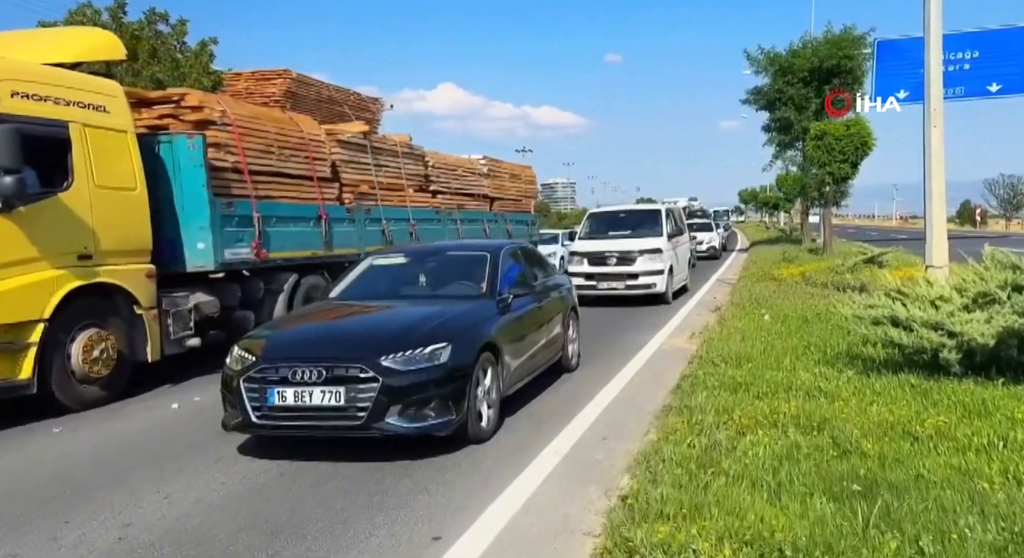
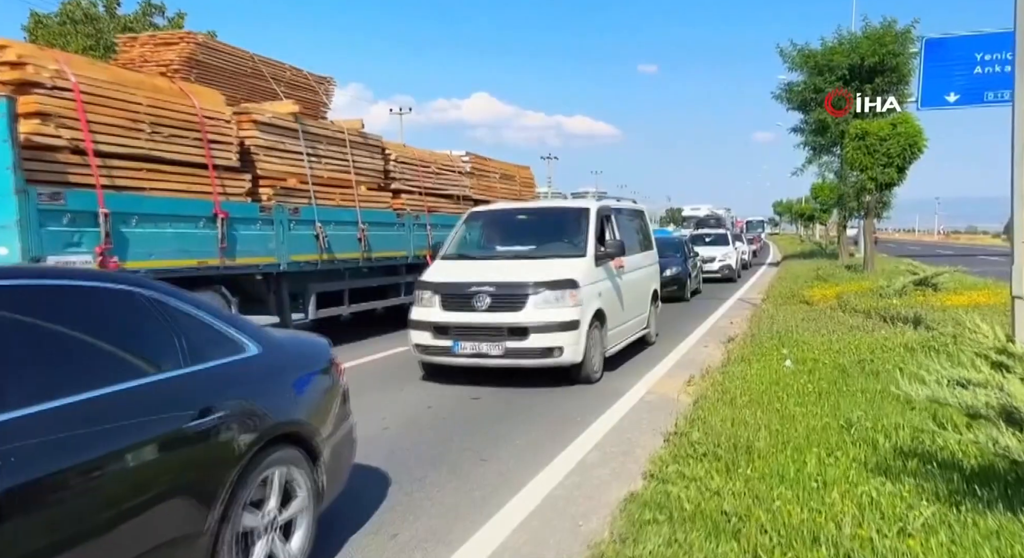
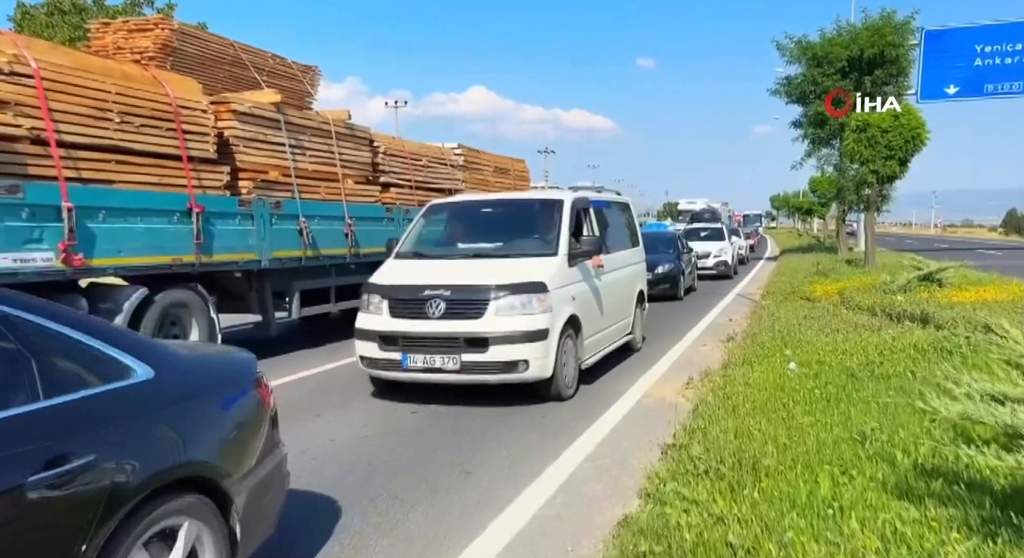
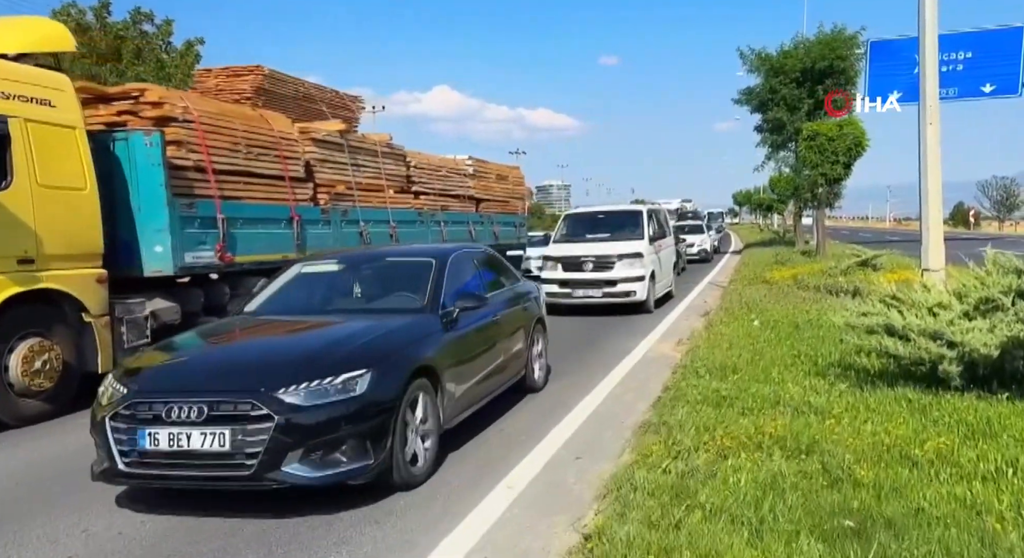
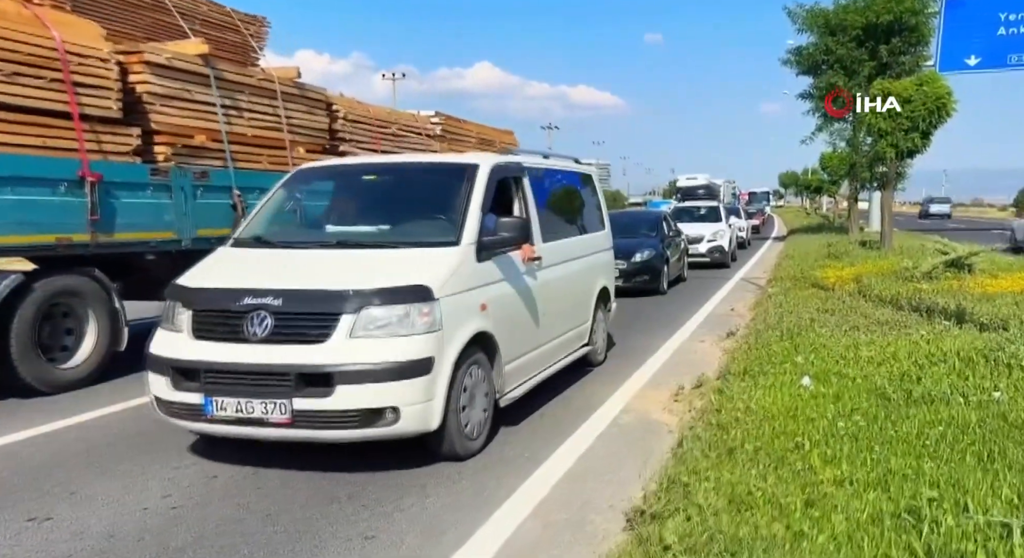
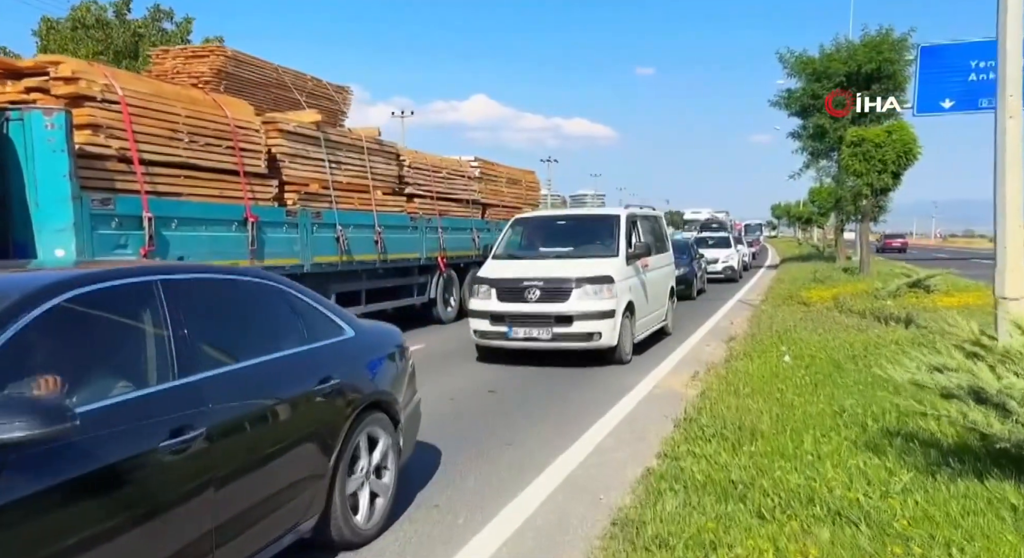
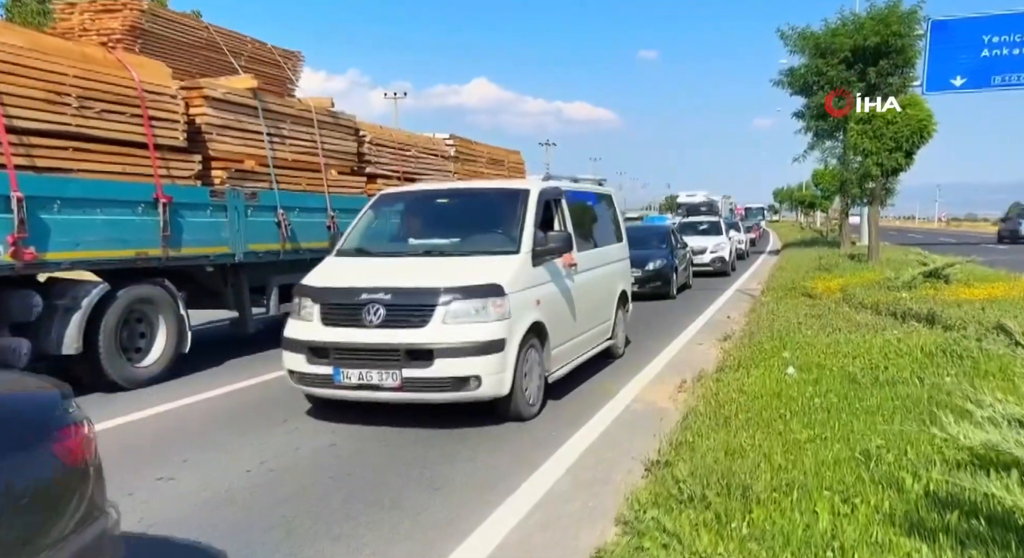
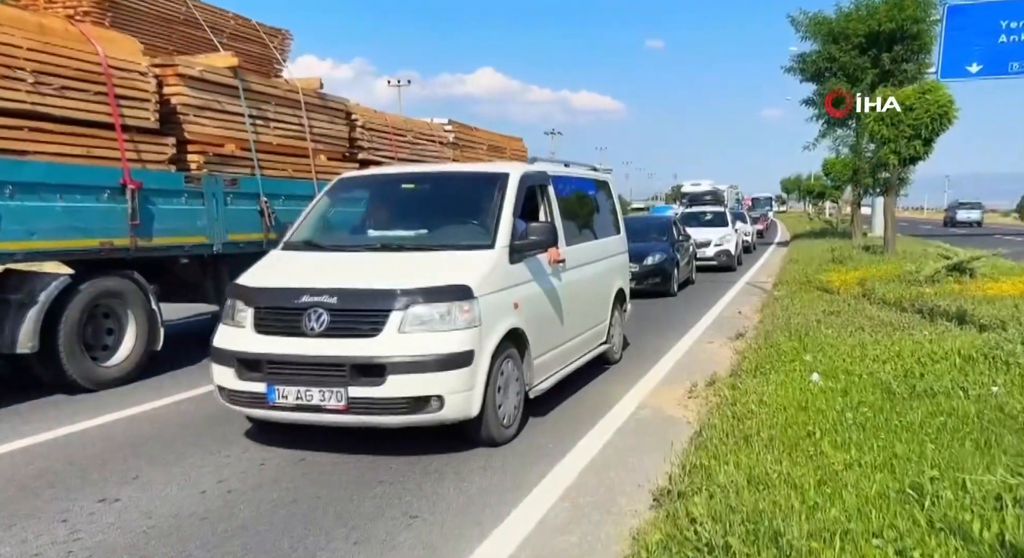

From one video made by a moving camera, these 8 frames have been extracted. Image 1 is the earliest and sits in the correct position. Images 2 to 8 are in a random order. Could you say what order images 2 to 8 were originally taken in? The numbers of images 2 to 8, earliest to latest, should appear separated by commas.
4, 6, 2, 3, 7, 8, 5
